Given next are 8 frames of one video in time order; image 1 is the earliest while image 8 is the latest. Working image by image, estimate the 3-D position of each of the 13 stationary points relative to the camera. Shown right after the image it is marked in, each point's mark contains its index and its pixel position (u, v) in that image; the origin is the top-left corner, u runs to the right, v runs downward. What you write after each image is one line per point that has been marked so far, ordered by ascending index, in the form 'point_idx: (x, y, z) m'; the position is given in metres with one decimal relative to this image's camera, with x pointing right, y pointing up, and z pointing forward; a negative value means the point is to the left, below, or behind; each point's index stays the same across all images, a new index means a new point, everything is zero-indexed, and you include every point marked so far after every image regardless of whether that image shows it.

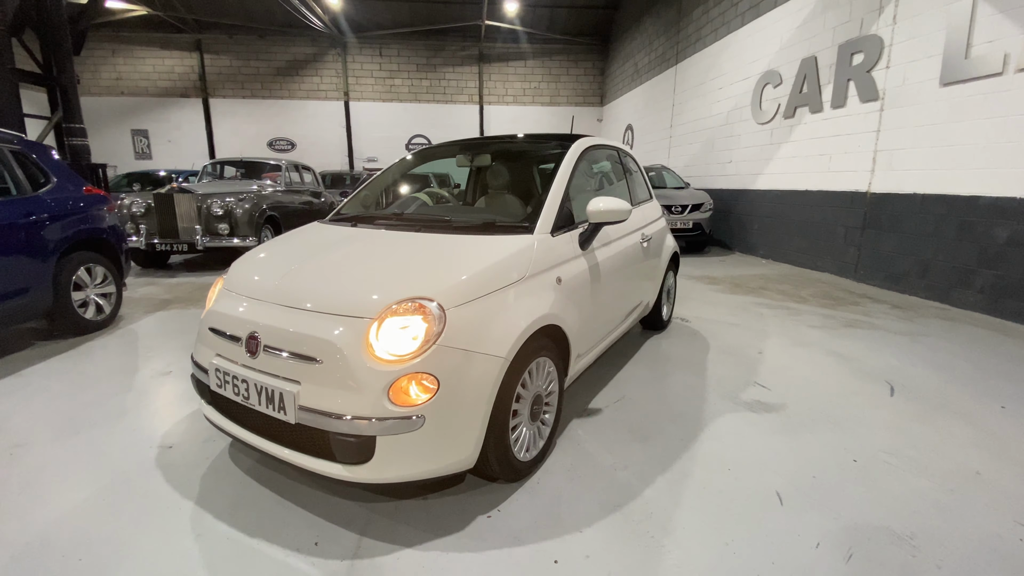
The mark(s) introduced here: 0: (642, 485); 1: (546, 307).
0: (+0.5, -0.8, +1.8) m
1: (+0.1, -0.1, +1.8) m
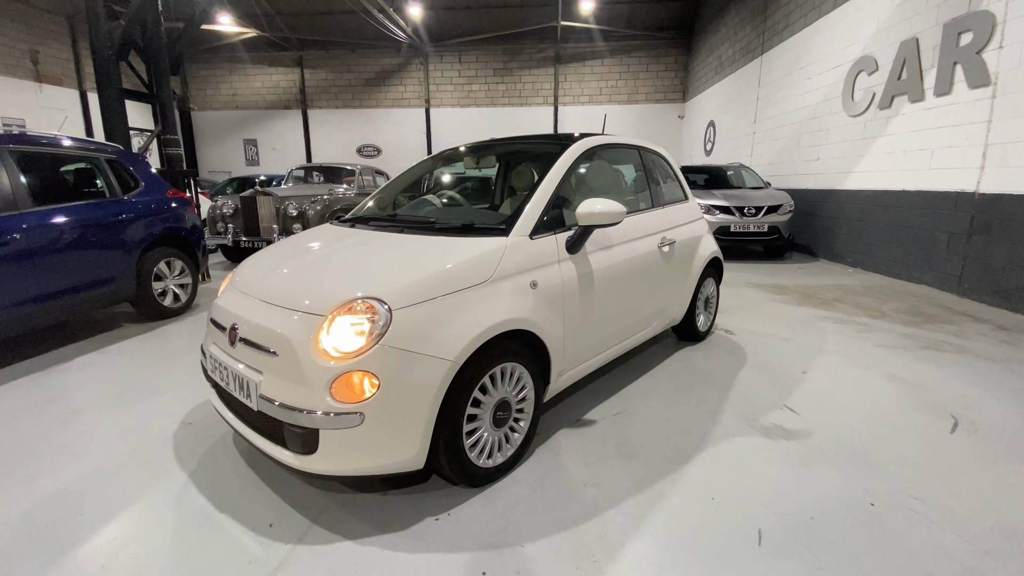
0: (+0.3, -0.8, +1.7) m
1: (0.0, -0.1, +1.8) m
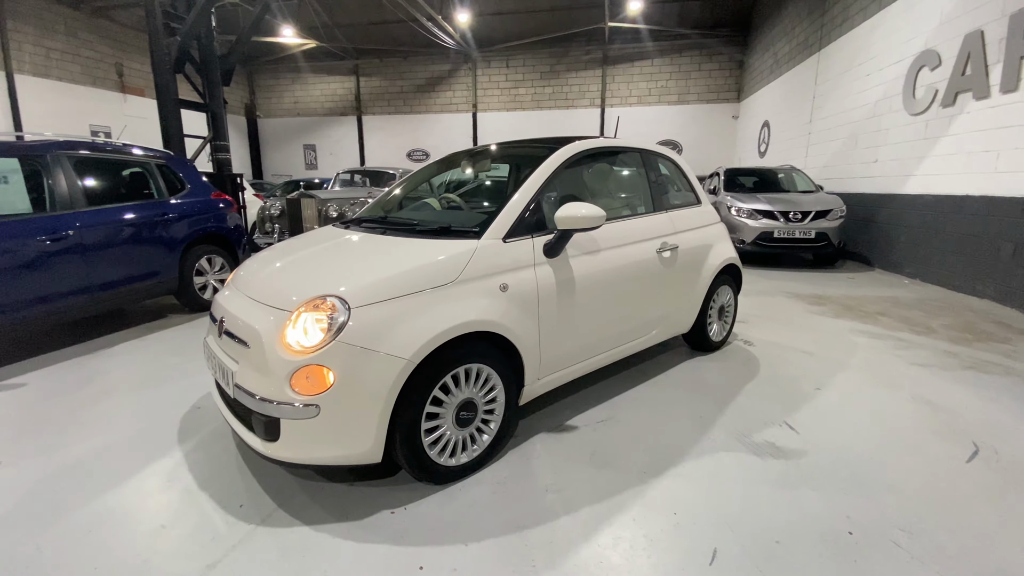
0: (+0.2, -0.8, +1.7) m
1: (-0.1, -0.1, +1.8) m
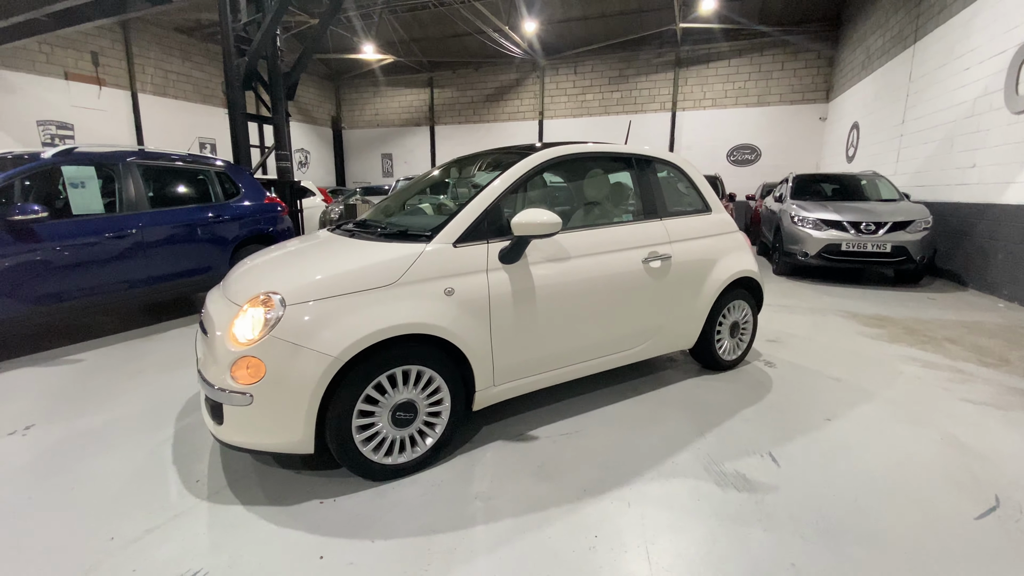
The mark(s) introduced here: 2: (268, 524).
0: (-0.1, -0.8, +1.7) m
1: (-0.4, -0.1, +1.8) m
2: (-0.9, -0.8, +1.7) m
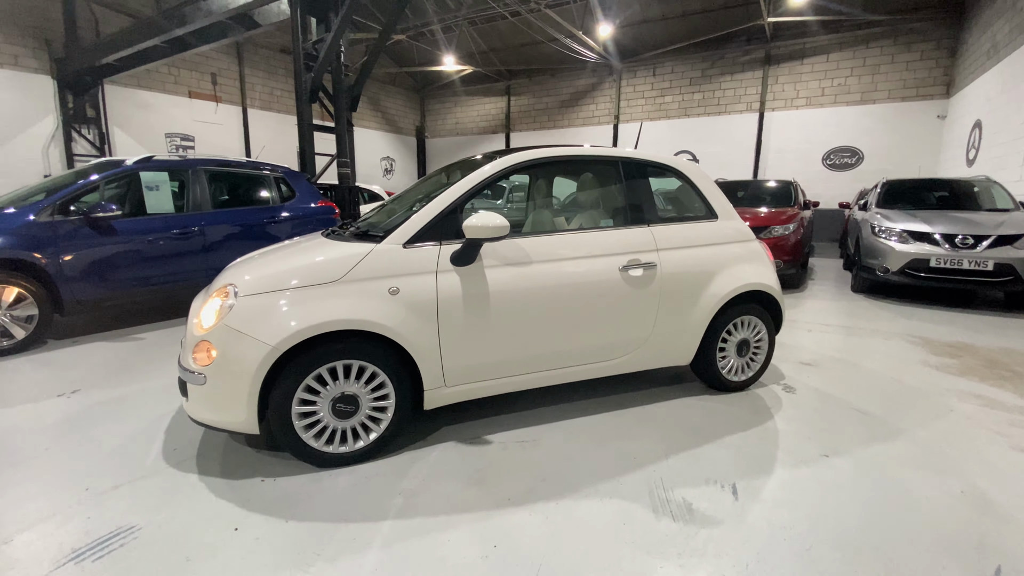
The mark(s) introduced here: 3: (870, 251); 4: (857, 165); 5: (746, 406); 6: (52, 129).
0: (-0.4, -0.8, +1.7) m
1: (-0.6, -0.1, +1.9) m
2: (-1.2, -0.8, +1.8) m
3: (+4.1, +0.4, +5.6) m
4: (+7.6, +2.7, +10.7) m
5: (+1.3, -0.7, +2.7) m
6: (-7.8, +2.7, +8.2) m
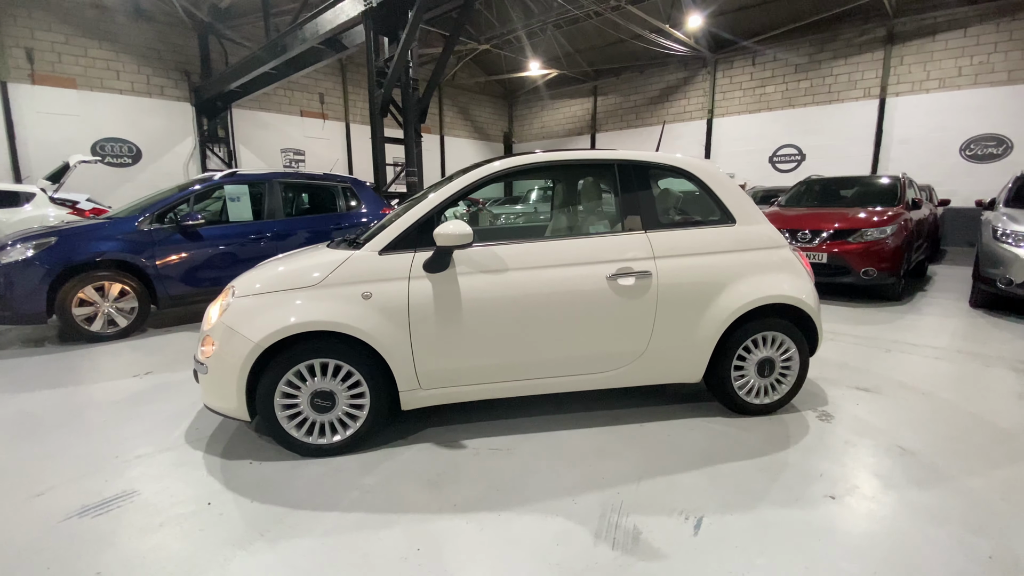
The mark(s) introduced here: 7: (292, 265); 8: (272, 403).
0: (-0.6, -0.8, +1.8) m
1: (-0.8, -0.1, +2.1) m
2: (-1.3, -0.8, +2.1) m
3: (+4.6, +0.3, +4.6) m
4: (+9.2, +2.5, +9.0) m
5: (+1.3, -0.7, +2.4) m
6: (-6.4, +2.8, +9.7) m
7: (-1.0, +0.1, +2.2) m
8: (-1.0, -0.5, +2.1) m
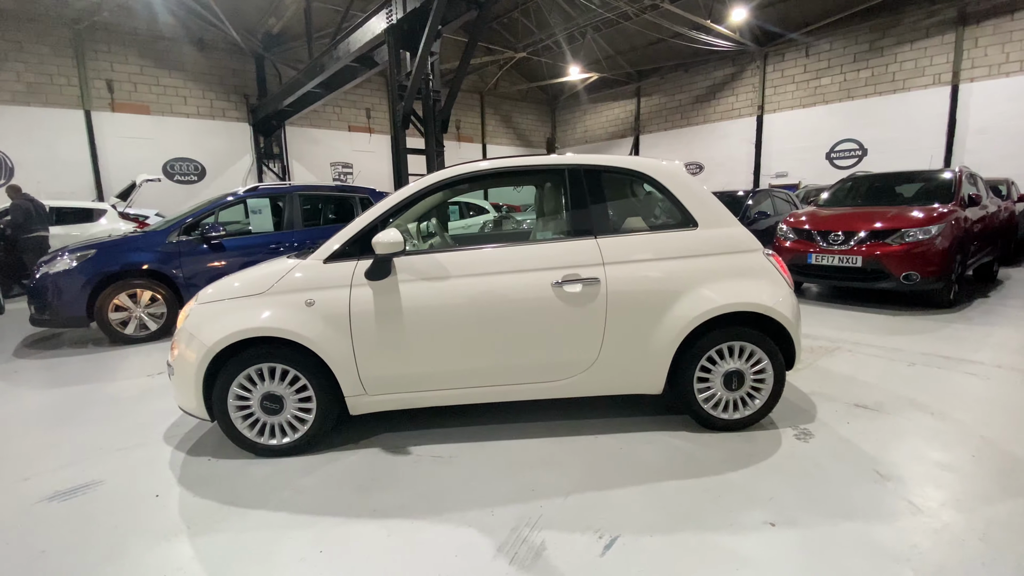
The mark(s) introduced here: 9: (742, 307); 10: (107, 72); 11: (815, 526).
0: (-1.0, -0.9, +1.9) m
1: (-1.1, -0.1, +2.2) m
2: (-1.6, -0.8, +2.2) m
3: (+4.6, +0.2, +4.1) m
4: (+9.7, +2.4, +7.9) m
5: (+1.0, -0.8, +2.3) m
6: (-5.7, +2.7, +10.4) m
7: (-1.3, +0.1, +2.3) m
8: (-1.3, -0.5, +2.2) m
9: (+1.0, -0.1, +2.3) m
10: (-7.5, +4.0, +8.9) m
11: (+1.1, -0.8, +1.7) m
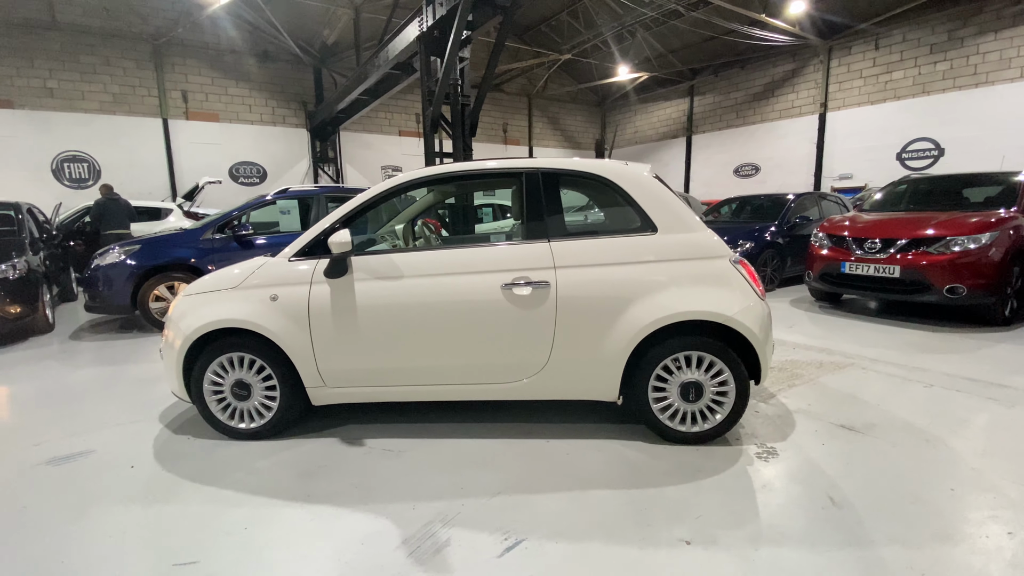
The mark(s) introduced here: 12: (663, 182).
0: (-1.2, -0.8, +2.1) m
1: (-1.3, -0.1, +2.3) m
2: (-1.8, -0.8, +2.5) m
3: (+4.6, +0.1, +3.5) m
4: (+10.1, +2.1, +6.7) m
5: (+0.8, -0.8, +2.2) m
6: (-4.8, +2.8, +11.1) m
7: (-1.5, +0.1, +2.5) m
8: (-1.5, -0.5, +2.4) m
9: (+0.8, -0.1, +2.2) m
10: (-6.7, +4.1, +9.8) m
11: (+0.8, -0.9, +1.6) m
12: (+0.6, +0.6, +2.4) m
